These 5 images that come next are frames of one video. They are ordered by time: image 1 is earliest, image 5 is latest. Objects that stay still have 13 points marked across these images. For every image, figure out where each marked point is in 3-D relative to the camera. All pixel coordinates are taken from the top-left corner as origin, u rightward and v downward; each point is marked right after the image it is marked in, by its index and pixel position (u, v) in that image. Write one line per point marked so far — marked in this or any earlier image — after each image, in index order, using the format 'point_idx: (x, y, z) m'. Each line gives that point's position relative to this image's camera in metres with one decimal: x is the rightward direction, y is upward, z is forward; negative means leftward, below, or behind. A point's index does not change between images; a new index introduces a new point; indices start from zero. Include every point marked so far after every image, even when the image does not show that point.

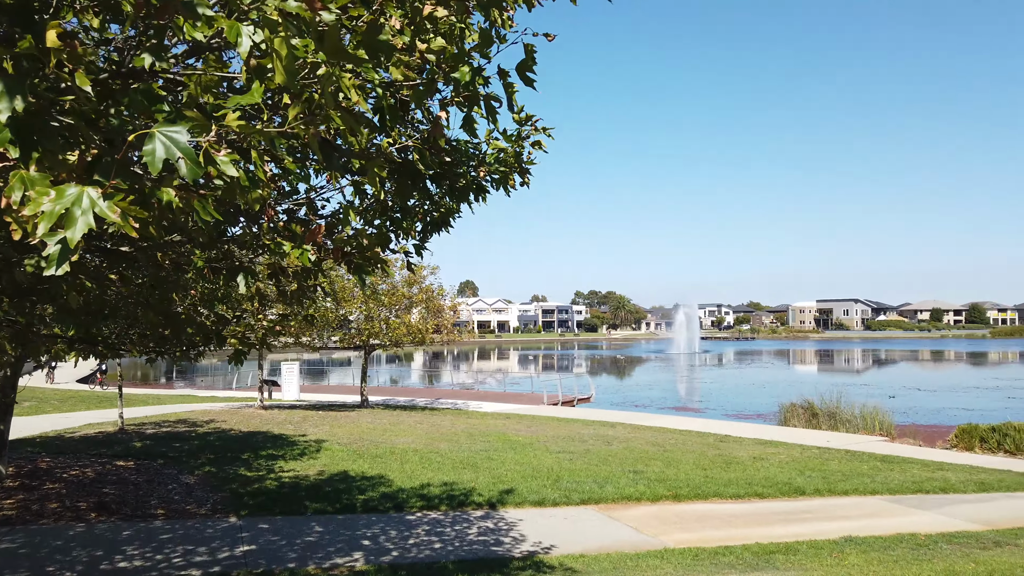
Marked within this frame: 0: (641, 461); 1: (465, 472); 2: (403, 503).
0: (+2.5, -3.3, +14.4) m
1: (-0.8, -3.0, +12.3) m
2: (-1.5, -2.9, +9.9) m
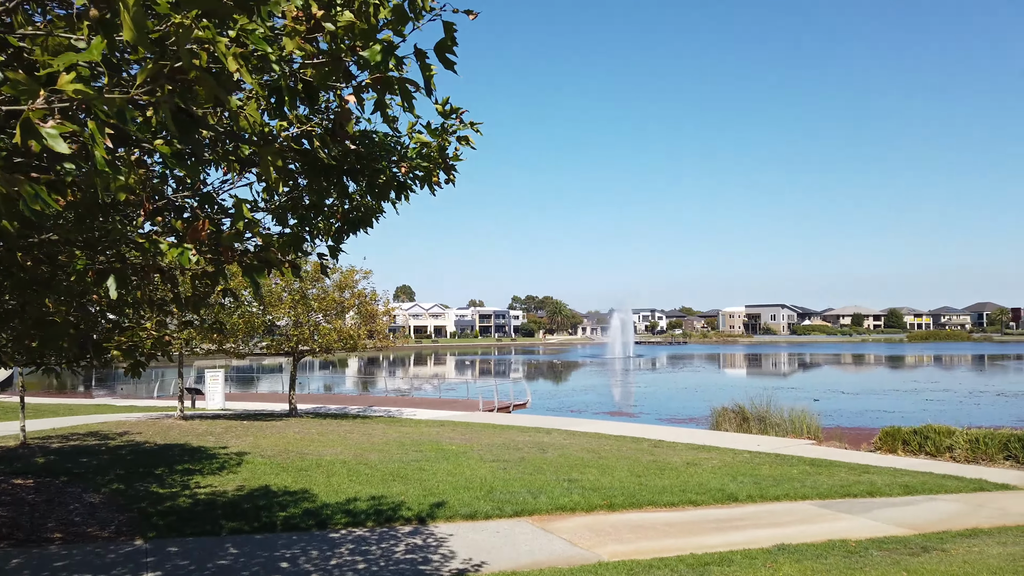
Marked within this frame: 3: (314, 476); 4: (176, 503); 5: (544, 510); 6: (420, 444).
0: (+1.2, -3.4, +14.3) m
1: (-1.9, -3.1, +11.9) m
2: (-2.3, -2.9, +9.4) m
3: (-3.3, -3.1, +12.3) m
4: (-4.6, -2.9, +10.2) m
5: (+0.5, -3.1, +10.6) m
6: (-2.1, -3.5, +17.0) m
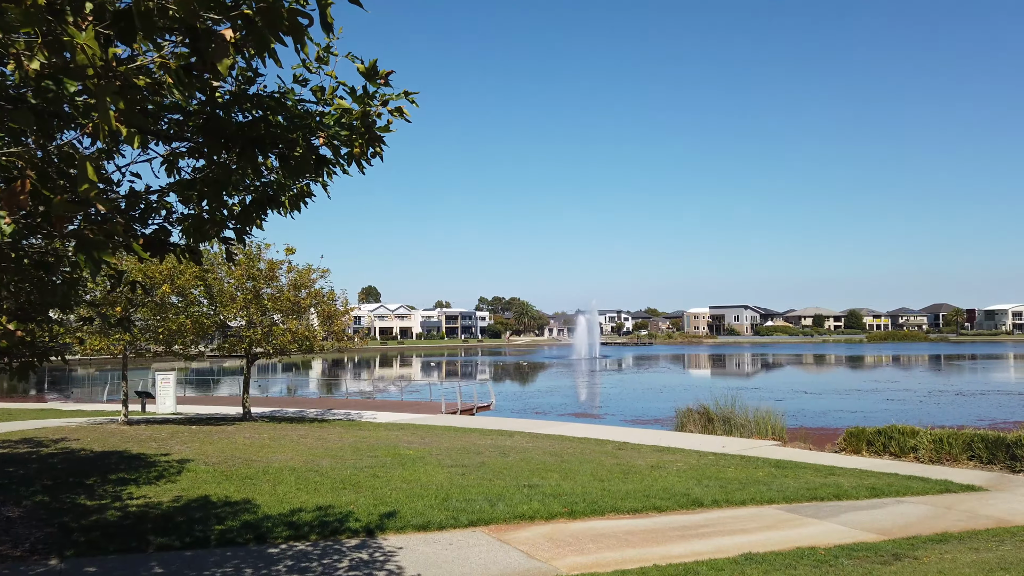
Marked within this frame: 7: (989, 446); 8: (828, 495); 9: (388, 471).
0: (+0.5, -3.4, +13.7) m
1: (-2.5, -3.1, +11.2) m
2: (-2.9, -2.9, +8.8) m
3: (-3.9, -3.0, +11.6) m
4: (-5.1, -2.9, +9.5) m
5: (-0.1, -3.1, +10.0) m
6: (-3.0, -3.5, +16.3) m
7: (+10.5, -3.5, +16.4) m
8: (+5.3, -3.5, +12.6) m
9: (-2.2, -3.3, +13.4) m
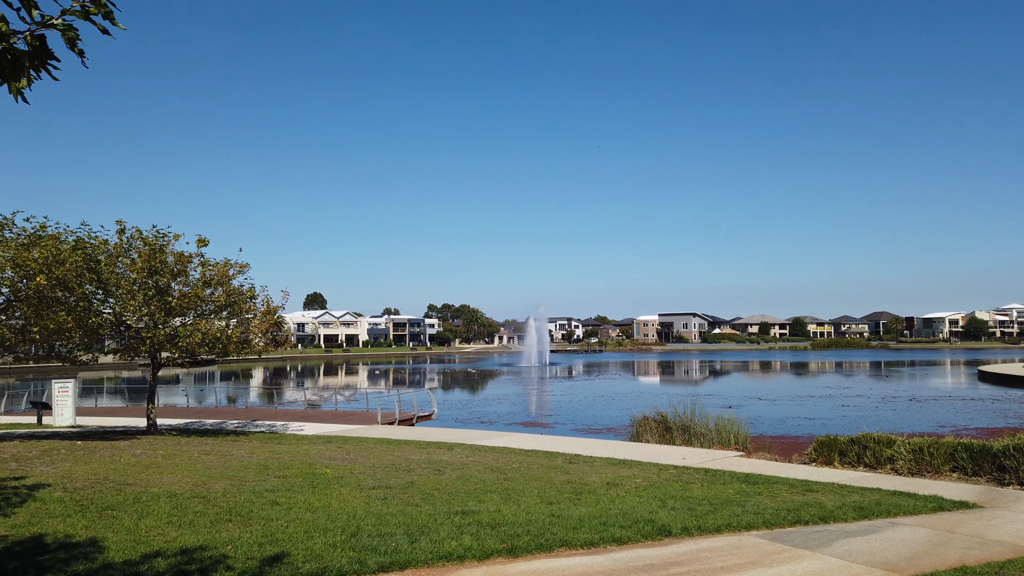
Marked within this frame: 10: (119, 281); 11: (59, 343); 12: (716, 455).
0: (-0.6, -3.2, +11.6) m
1: (-3.4, -2.8, +8.9) m
2: (-3.6, -2.6, +6.4) m
3: (-4.8, -2.8, +9.2) m
4: (-5.9, -2.6, +7.0) m
5: (-0.9, -2.8, +7.9) m
6: (-4.2, -3.3, +13.9) m
7: (+9.2, -3.4, +15.0) m
8: (+4.3, -3.3, +10.8) m
9: (-3.2, -3.1, +11.1) m
10: (-9.8, +0.2, +18.8) m
11: (-10.7, -1.2, +17.7) m
12: (+5.0, -4.1, +18.4) m
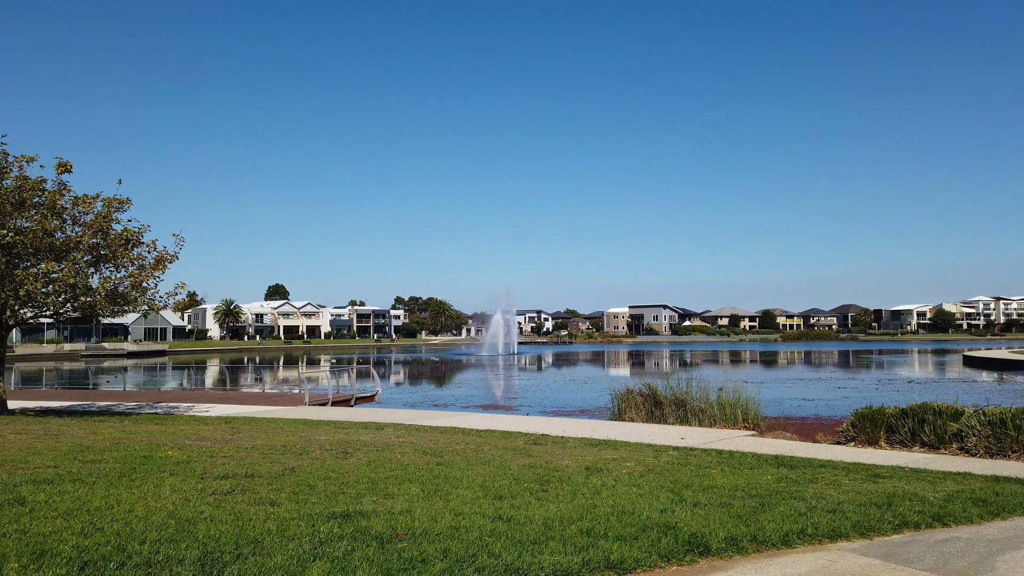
0: (-1.3, -1.9, +7.3) m
1: (-4.0, -1.6, +4.5) m
2: (-4.1, -1.4, +2.0) m
3: (-5.4, -1.6, +4.7) m
4: (-6.4, -1.4, +2.5) m
5: (-1.5, -1.6, +3.5) m
6: (-5.0, -2.0, +9.5) m
7: (+8.4, -2.1, +11.0) m
8: (+3.7, -2.1, +6.7) m
9: (-3.9, -1.8, +6.7) m
10: (-10.7, +1.5, +14.1) m
11: (-11.6, +0.1, +12.9) m
12: (+4.0, -2.8, +14.4) m
